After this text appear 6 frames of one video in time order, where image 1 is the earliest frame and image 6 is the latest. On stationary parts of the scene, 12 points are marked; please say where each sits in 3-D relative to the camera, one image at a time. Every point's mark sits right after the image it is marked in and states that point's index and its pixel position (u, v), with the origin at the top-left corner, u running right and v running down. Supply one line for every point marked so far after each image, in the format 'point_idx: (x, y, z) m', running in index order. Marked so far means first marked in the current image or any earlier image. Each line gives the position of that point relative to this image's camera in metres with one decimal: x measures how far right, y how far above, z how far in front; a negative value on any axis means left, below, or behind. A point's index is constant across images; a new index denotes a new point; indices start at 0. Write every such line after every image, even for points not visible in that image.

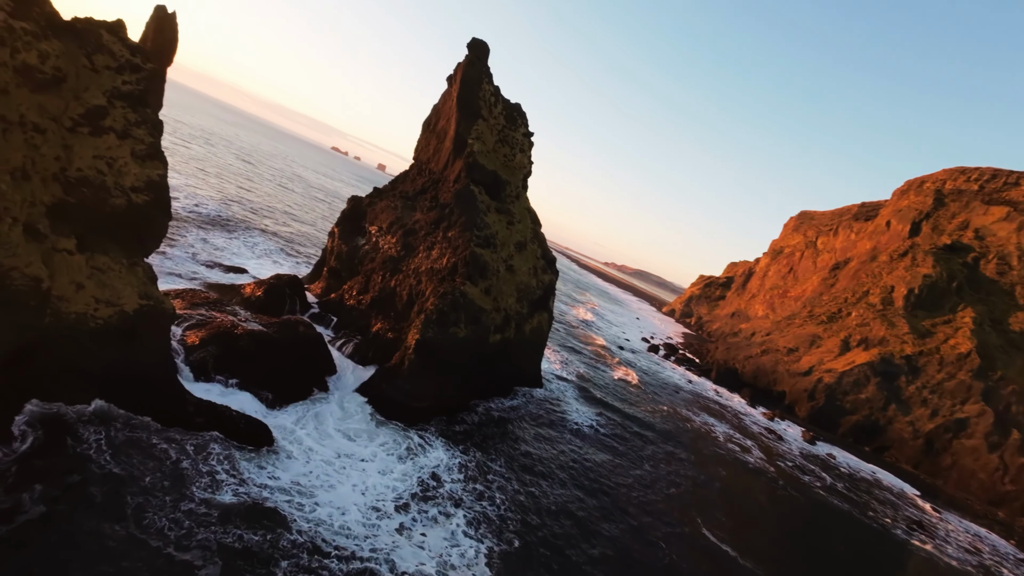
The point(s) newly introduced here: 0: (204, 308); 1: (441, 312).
0: (-11.8, -0.8, +16.9) m
1: (-2.9, -1.0, +19.3) m
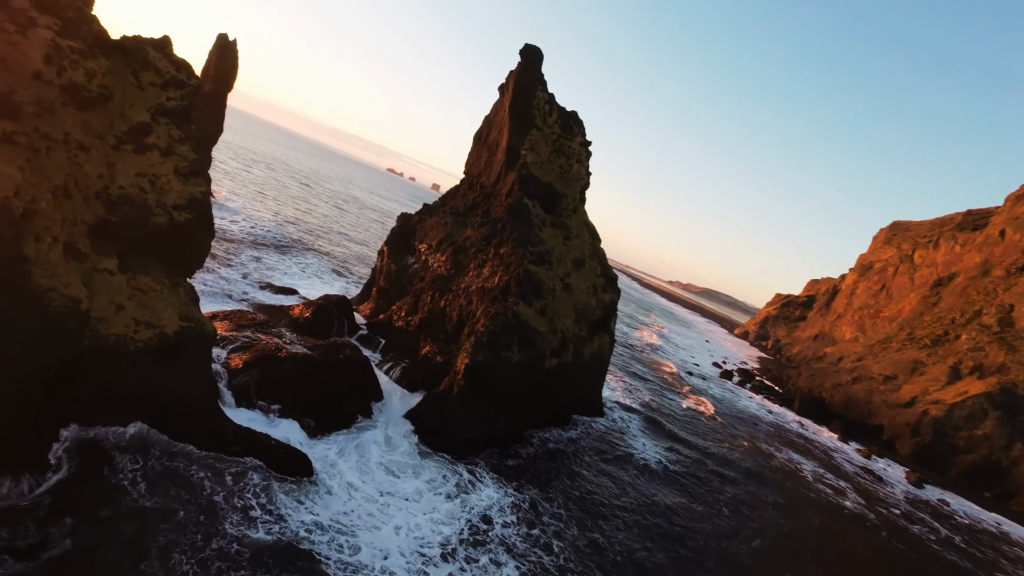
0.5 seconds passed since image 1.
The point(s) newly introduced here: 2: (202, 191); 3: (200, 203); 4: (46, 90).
0: (-9.7, -1.6, +16.9) m
1: (-0.7, -1.8, +18.2) m
2: (-7.0, +2.2, +10.4) m
3: (-7.0, +1.9, +10.3) m
4: (-7.6, +3.2, +7.7) m
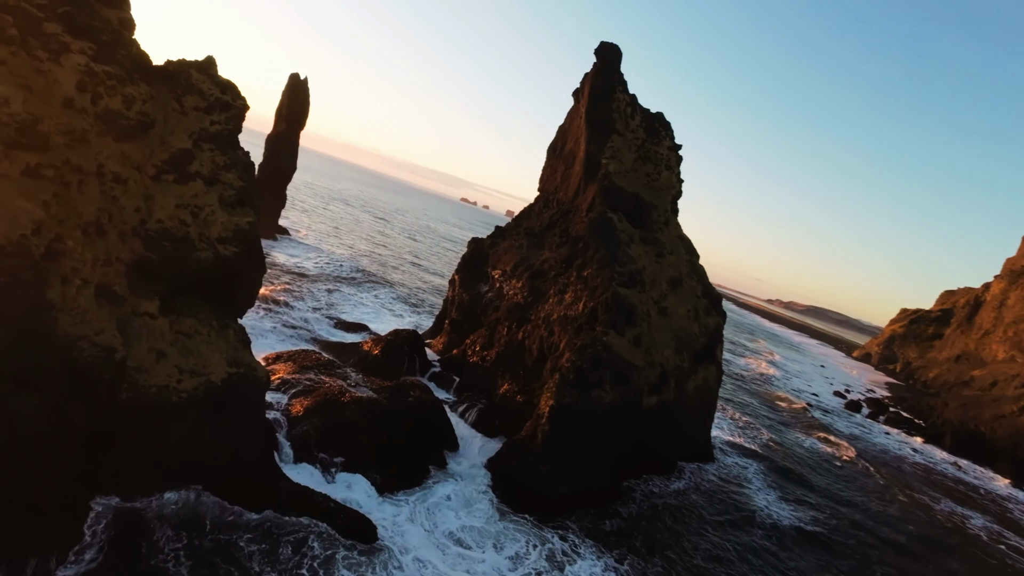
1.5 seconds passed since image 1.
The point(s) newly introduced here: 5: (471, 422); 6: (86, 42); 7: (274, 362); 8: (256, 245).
0: (-6.8, -2.9, +16.1) m
1: (+2.4, -2.8, +15.9) m
2: (-5.3, +1.3, +9.5) m
3: (-5.3, +1.1, +9.4) m
4: (-6.4, +2.5, +7.0) m
5: (-1.7, -5.6, +19.8) m
6: (-6.5, +3.8, +7.2) m
7: (-8.8, -2.9, +17.7) m
8: (-5.1, +0.9, +9.4) m
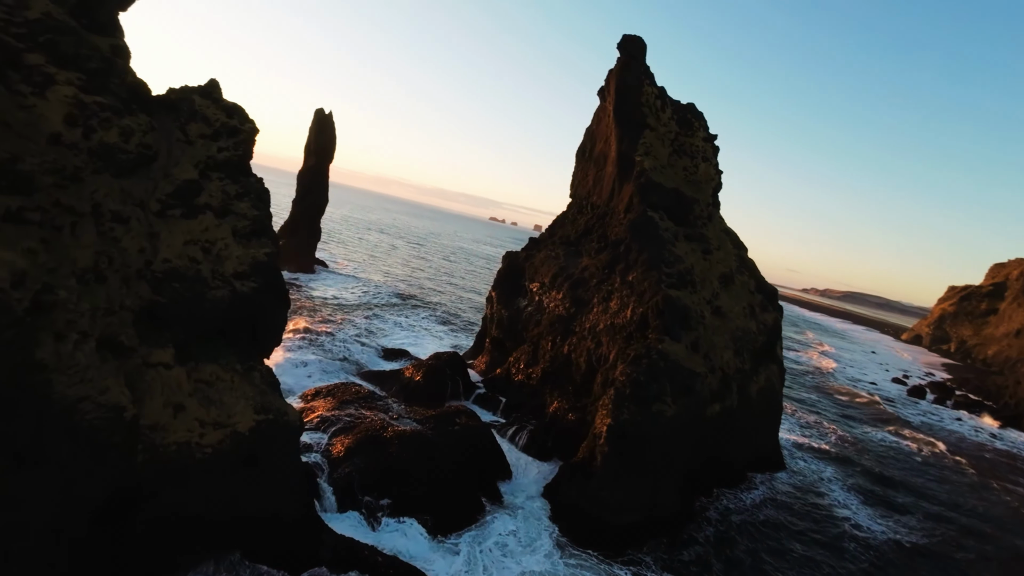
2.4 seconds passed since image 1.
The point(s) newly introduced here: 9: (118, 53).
0: (-5.2, -3.8, +15.4) m
1: (+3.9, -2.9, +14.5) m
2: (-4.5, +0.7, +8.8) m
3: (-4.5, +0.4, +8.6) m
4: (-5.9, +1.8, +6.3) m
5: (+0.4, -6.2, +18.5) m
6: (-6.1, +3.0, +6.6) m
7: (-7.1, -4.0, +17.1) m
8: (-4.3, +0.2, +8.6) m
9: (-6.2, +3.7, +7.4) m
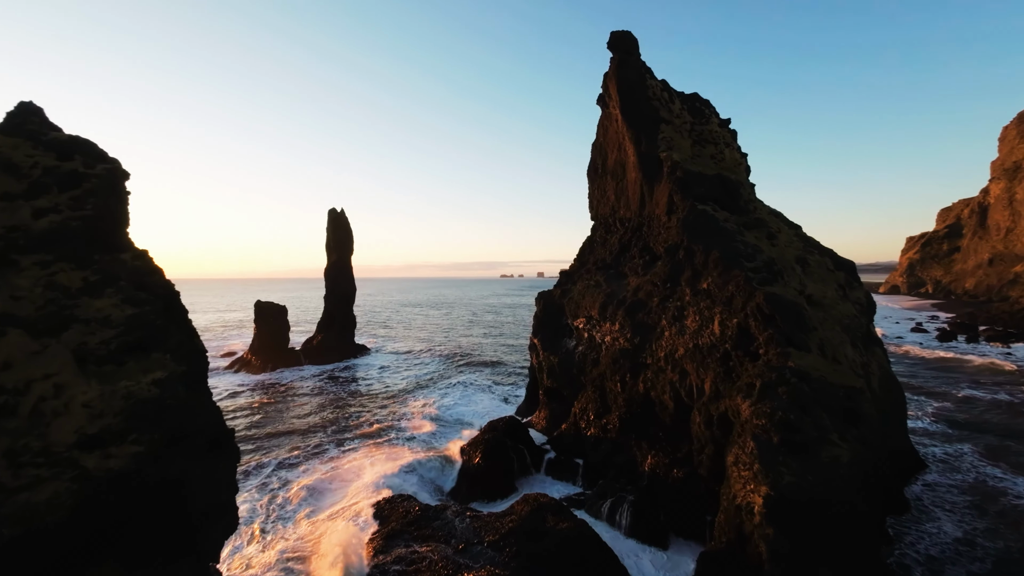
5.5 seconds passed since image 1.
0: (-2.8, -6.0, +11.1) m
1: (+5.8, -2.9, +10.1) m
2: (-3.5, -0.9, +5.0) m
3: (-3.5, -1.1, +4.8) m
4: (-5.3, 0.0, +2.7) m
5: (+3.3, -7.3, +13.9) m
6: (-5.7, +1.2, +3.1) m
7: (-4.5, -6.8, +12.9) m
8: (-3.2, -1.3, +4.8) m
9: (-5.9, +1.7, +4.0) m
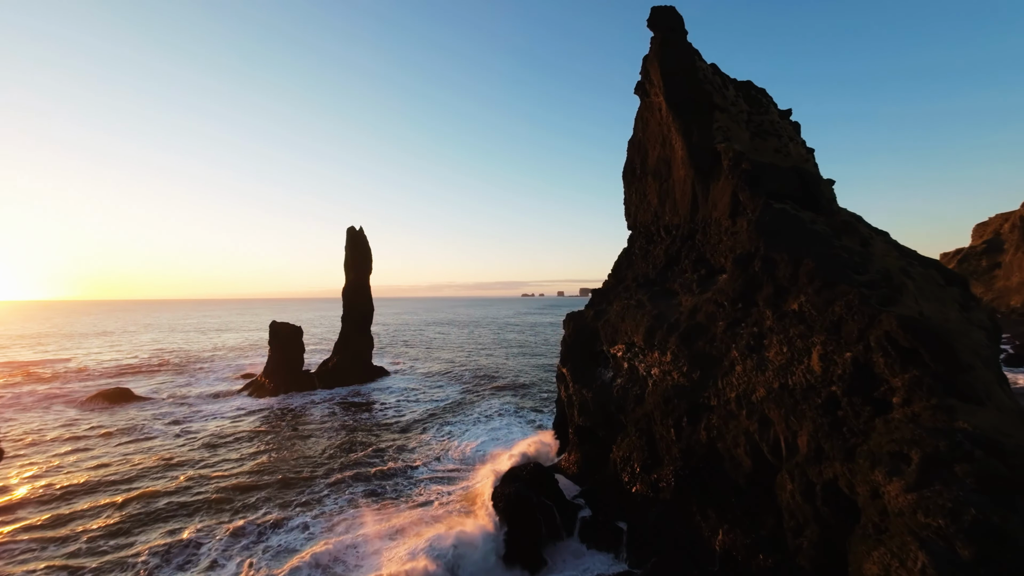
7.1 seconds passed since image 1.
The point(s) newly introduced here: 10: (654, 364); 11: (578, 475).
0: (-2.4, -6.4, +7.4) m
1: (+6.1, -3.2, +6.0) m
2: (-3.6, -1.0, +1.5) m
3: (-3.5, -1.3, +1.4) m
4: (-5.4, 0.0, -0.5) m
5: (+3.9, -7.7, +9.8) m
6: (-5.9, +1.1, 0.0) m
7: (-4.0, -7.2, +9.2) m
8: (-3.2, -1.4, +1.3) m
9: (-6.0, +1.7, +0.8) m
10: (+4.5, -2.5, +14.8) m
11: (+2.5, -7.4, +17.3) m
